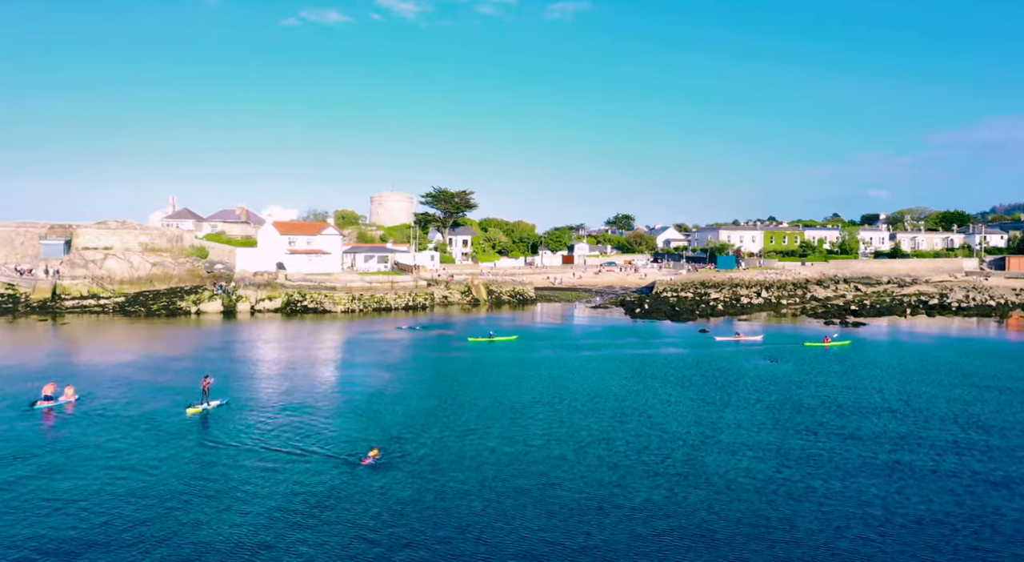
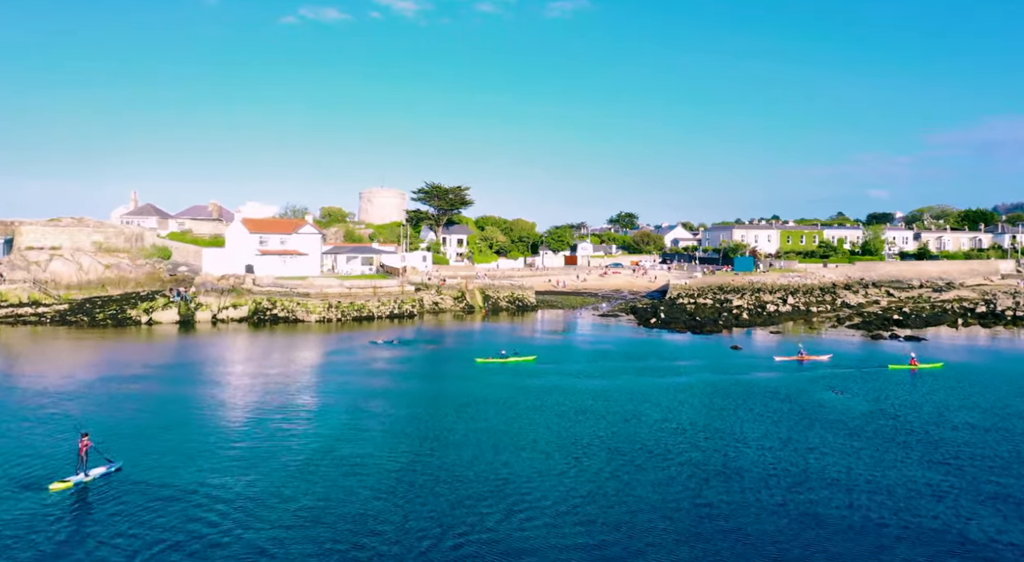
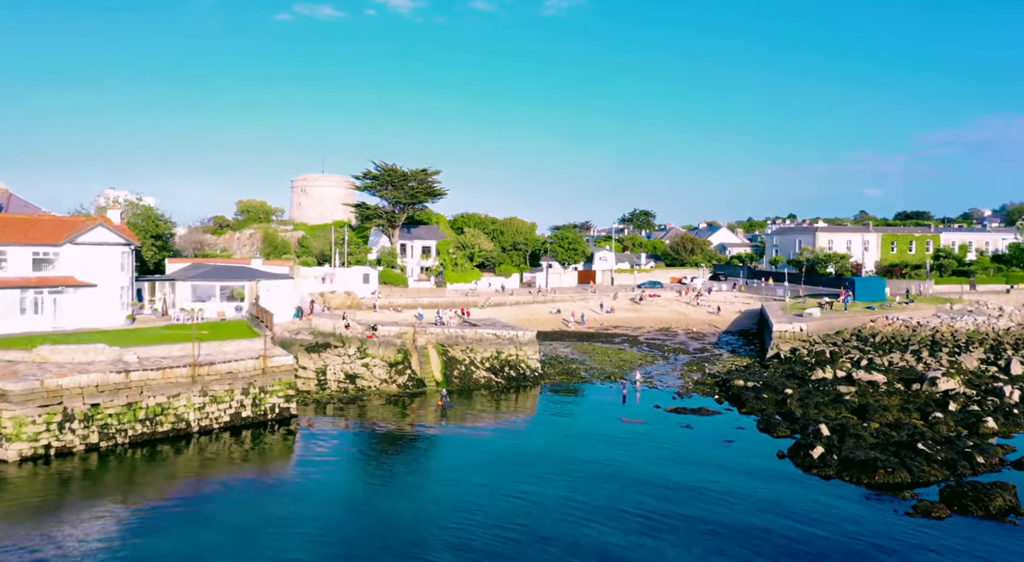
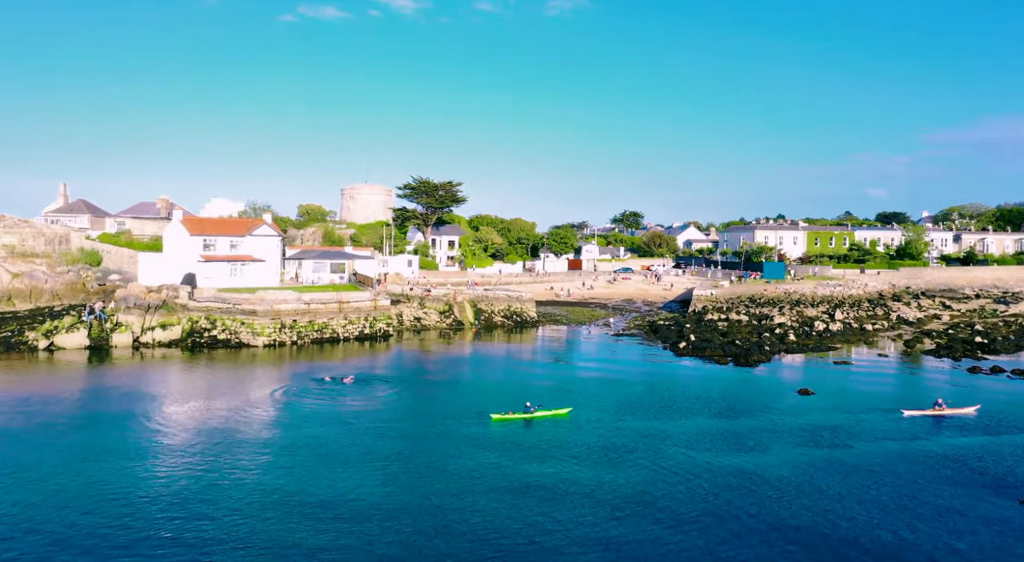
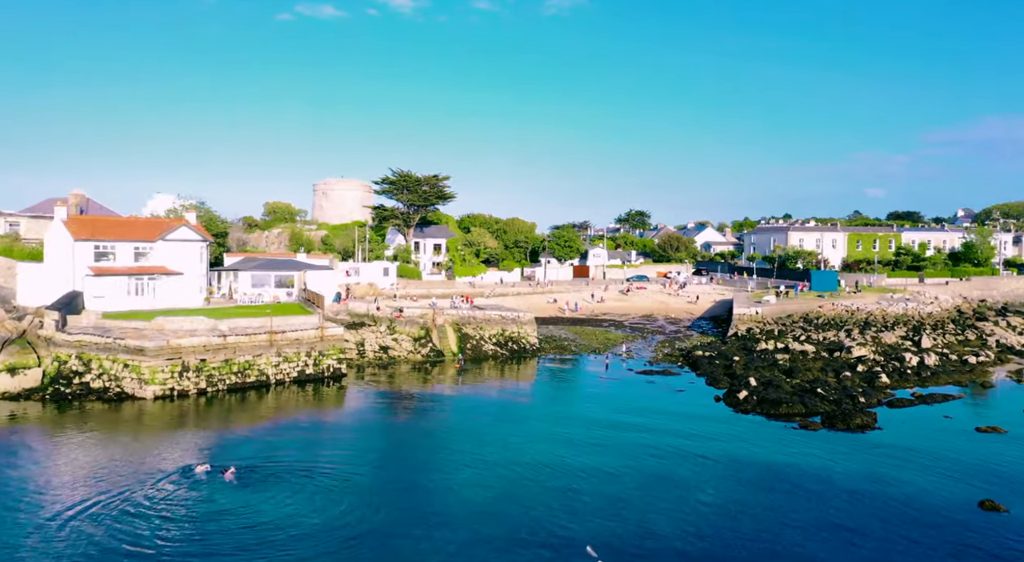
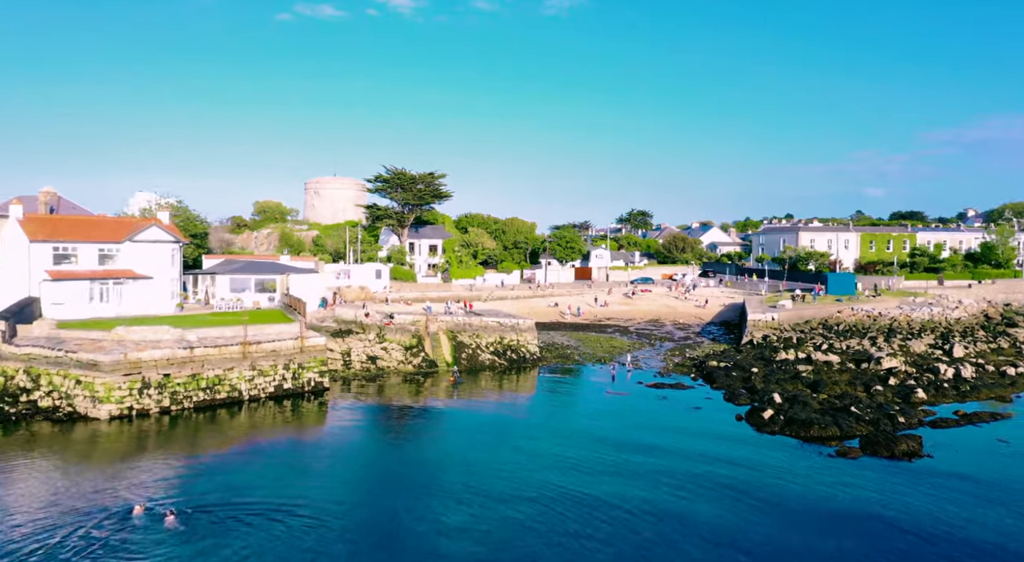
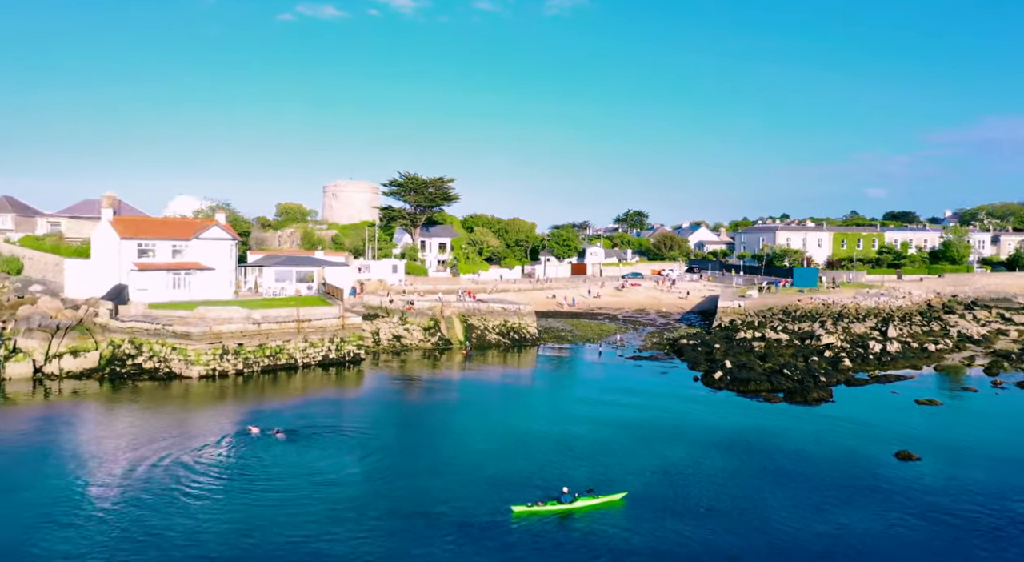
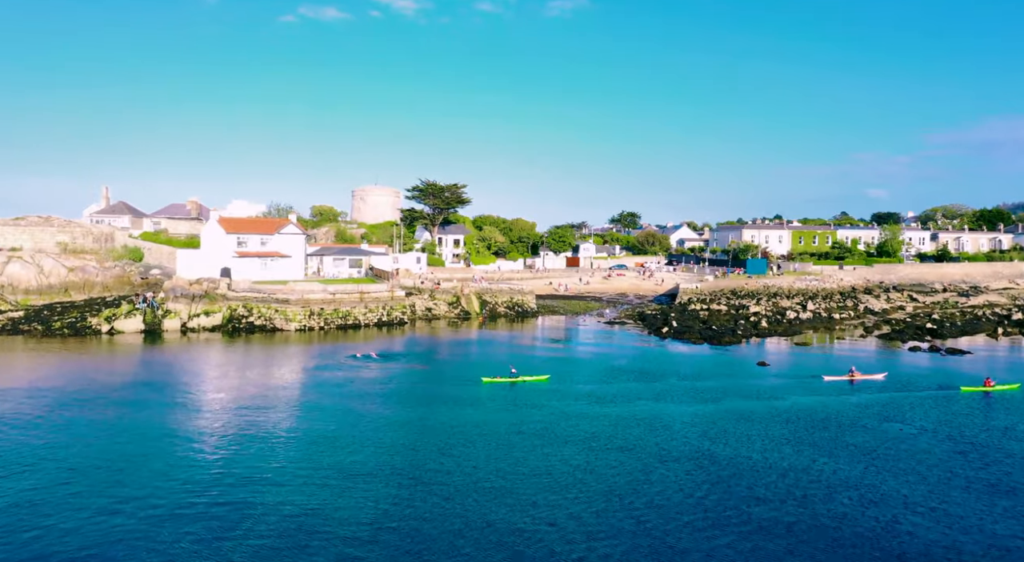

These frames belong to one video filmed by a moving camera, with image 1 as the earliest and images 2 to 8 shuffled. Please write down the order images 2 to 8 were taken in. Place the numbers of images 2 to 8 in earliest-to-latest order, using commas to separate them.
2, 8, 4, 7, 5, 6, 3
